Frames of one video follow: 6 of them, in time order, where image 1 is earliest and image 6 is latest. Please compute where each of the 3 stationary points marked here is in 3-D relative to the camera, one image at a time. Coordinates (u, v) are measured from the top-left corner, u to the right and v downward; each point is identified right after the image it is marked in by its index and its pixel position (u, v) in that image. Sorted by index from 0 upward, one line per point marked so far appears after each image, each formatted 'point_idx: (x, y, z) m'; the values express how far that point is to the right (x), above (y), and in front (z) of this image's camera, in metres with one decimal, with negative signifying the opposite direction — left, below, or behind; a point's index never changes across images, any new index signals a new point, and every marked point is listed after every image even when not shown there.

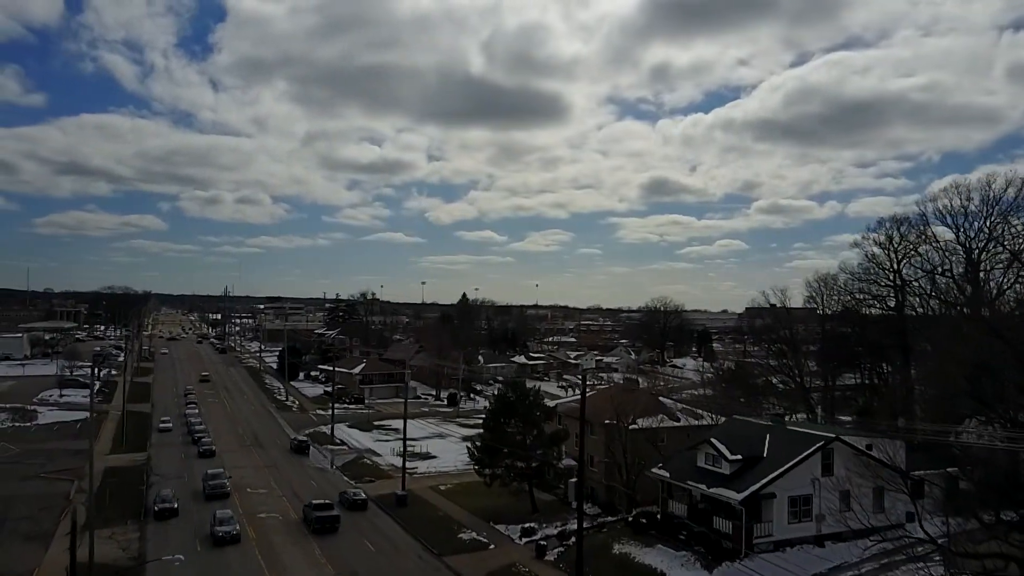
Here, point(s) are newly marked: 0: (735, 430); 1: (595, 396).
0: (+4.0, -2.5, +14.1) m
1: (+2.0, -2.7, +19.1) m
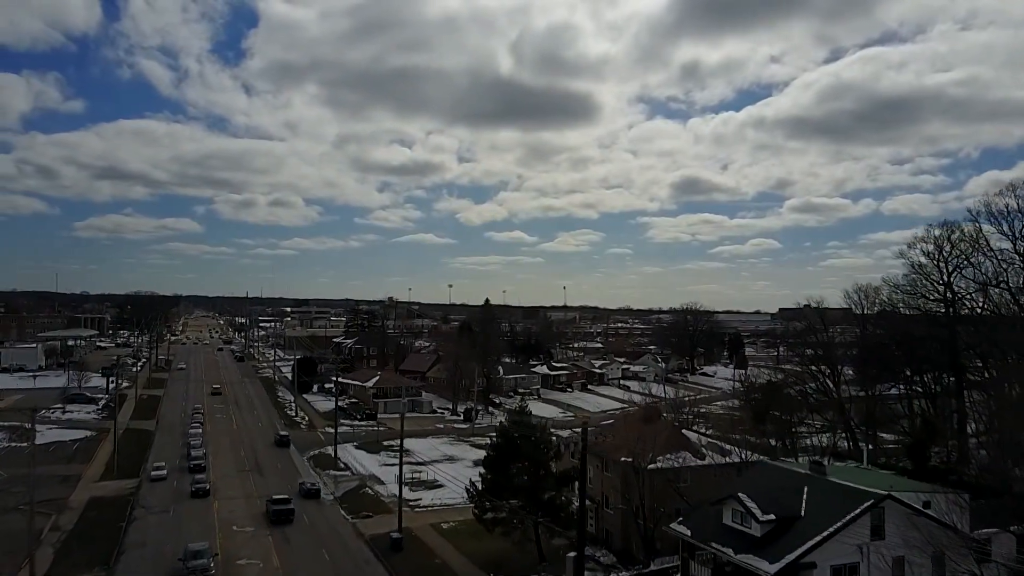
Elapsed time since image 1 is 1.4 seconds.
0: (+3.9, -2.9, +12.2) m
1: (+2.2, -3.1, +17.4) m
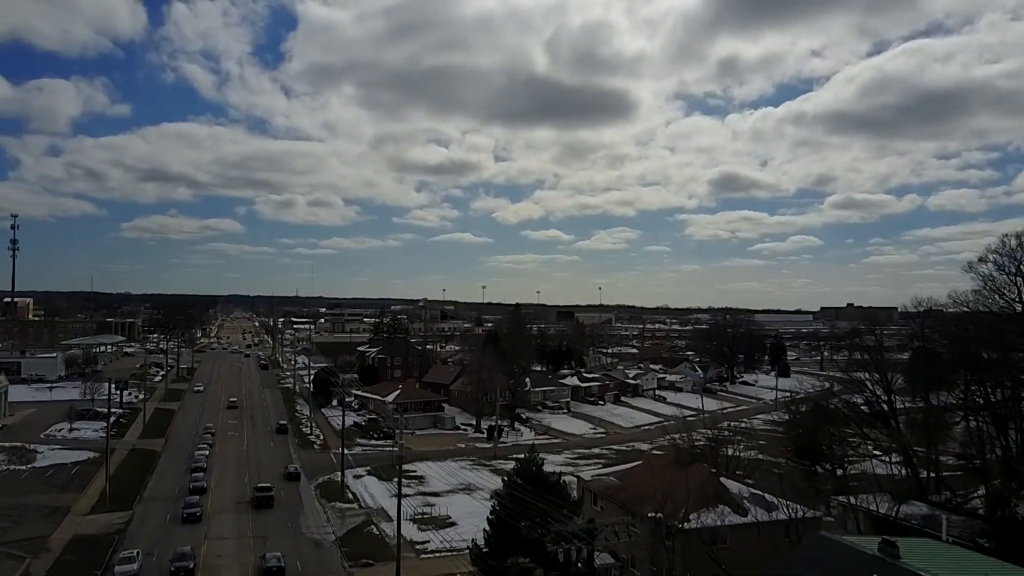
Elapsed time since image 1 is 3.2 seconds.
0: (+4.0, -3.4, +10.1) m
1: (+2.4, -3.6, +15.3) m
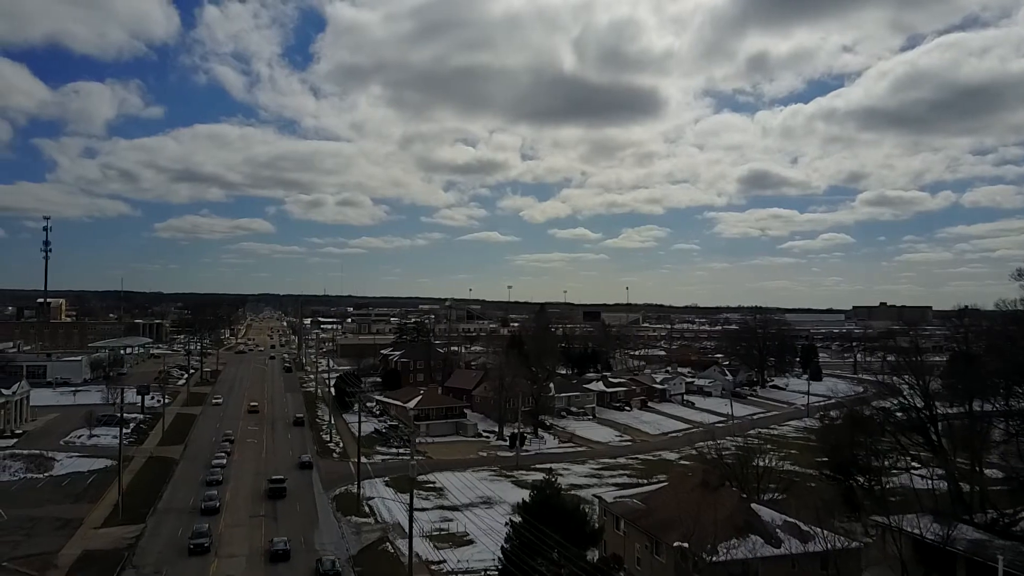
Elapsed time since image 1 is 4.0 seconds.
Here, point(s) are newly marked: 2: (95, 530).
0: (+4.1, -3.6, +9.1) m
1: (+2.8, -3.8, +14.4) m
2: (-10.3, -6.0, +19.7) m
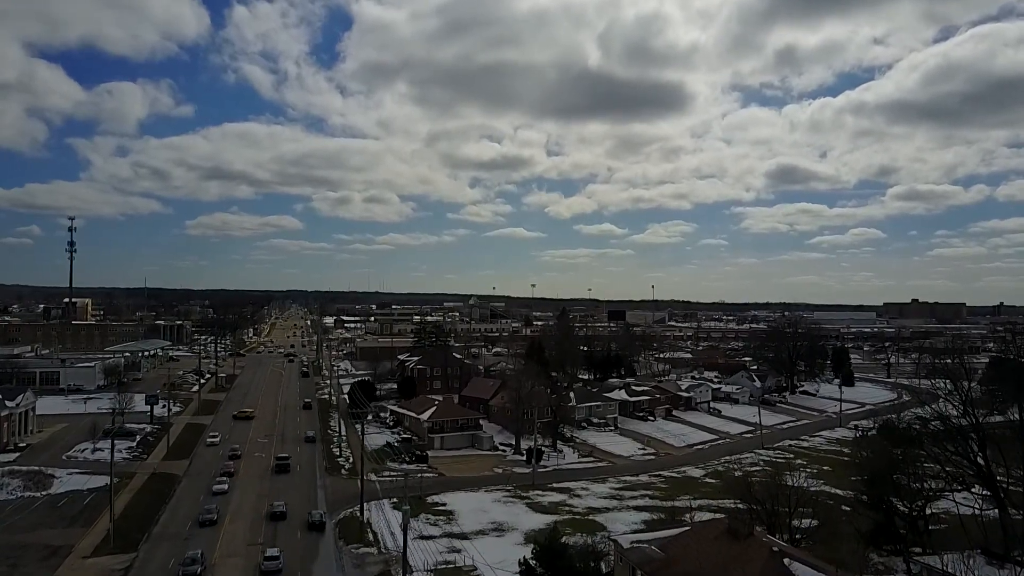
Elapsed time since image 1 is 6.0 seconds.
0: (+4.0, -4.0, +7.7) m
1: (+2.9, -4.2, +13.0) m
2: (-10.1, -6.4, +18.6) m
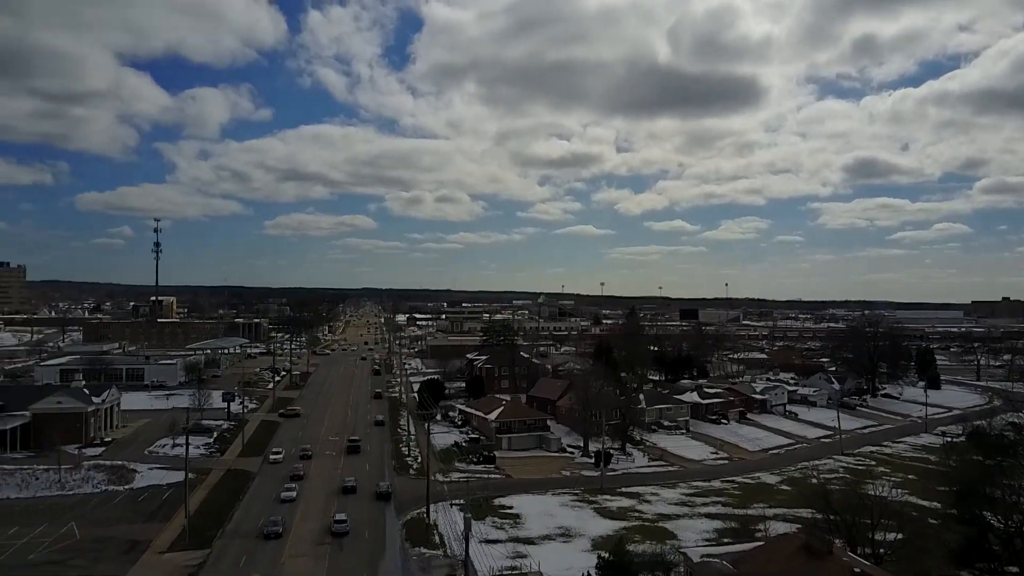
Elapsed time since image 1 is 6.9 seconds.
0: (+4.6, -4.1, +7.0) m
1: (+3.9, -4.2, +12.4) m
2: (-8.5, -6.4, +19.2) m
